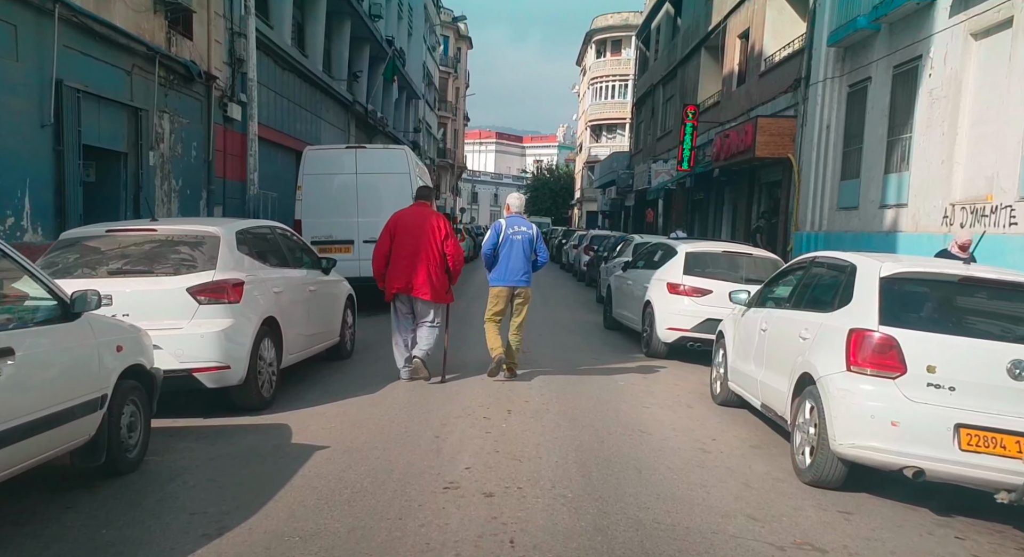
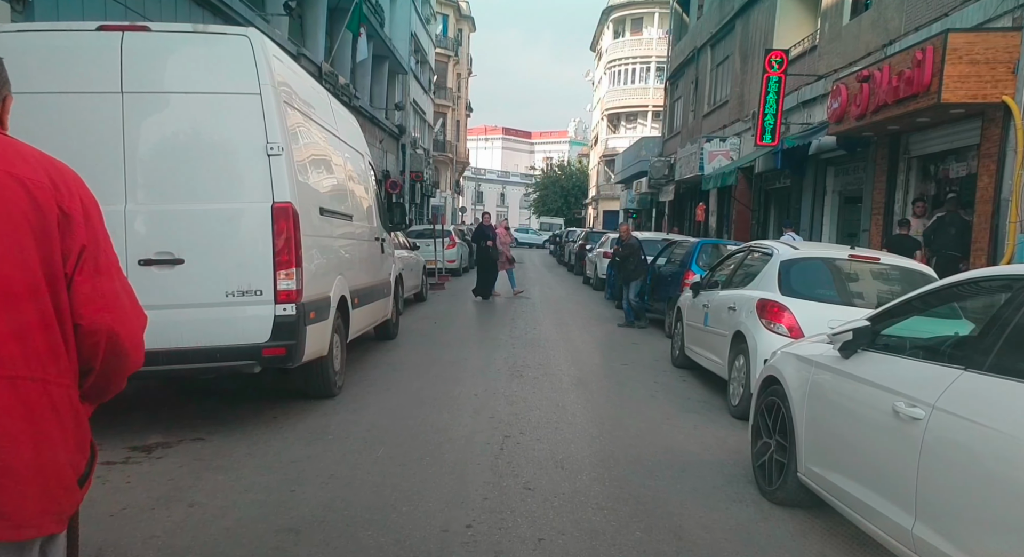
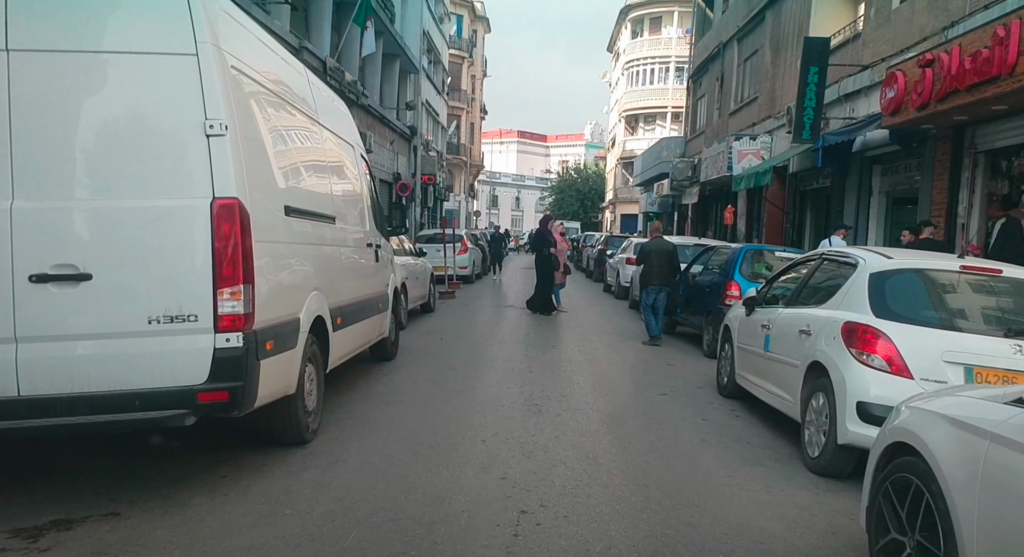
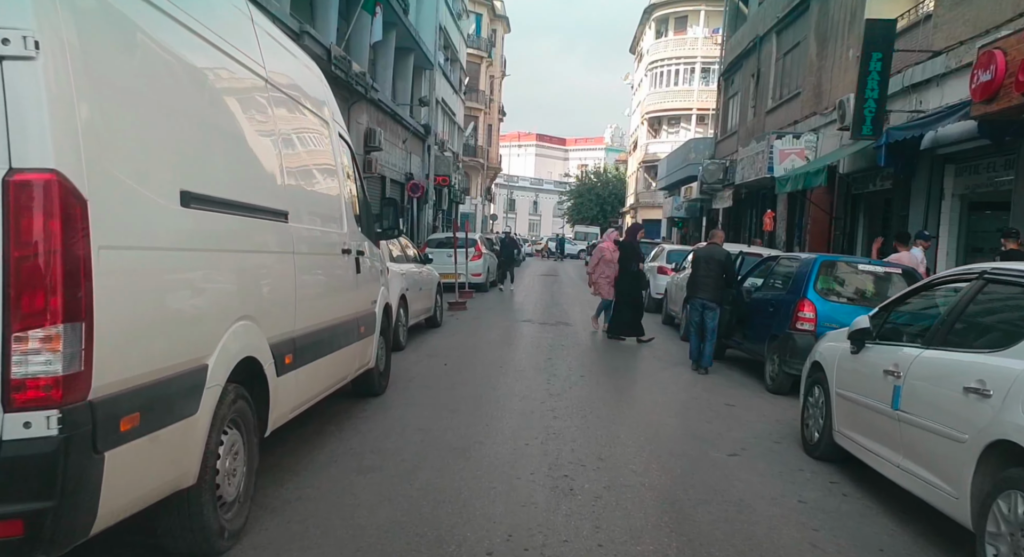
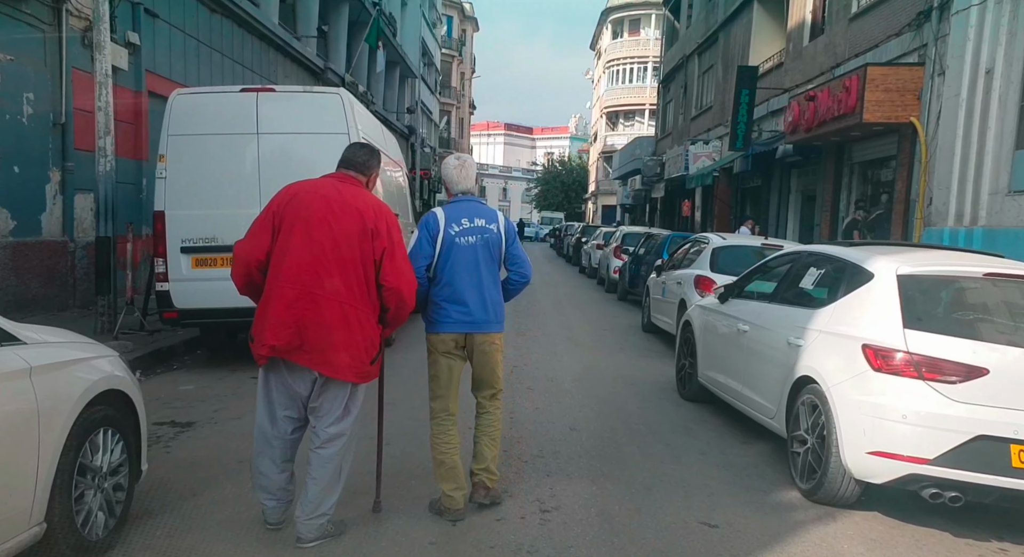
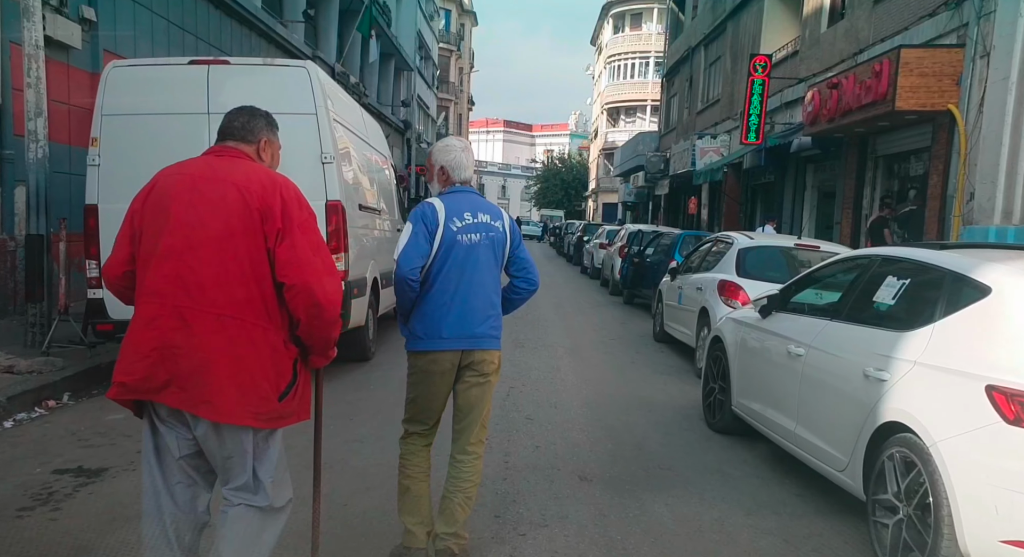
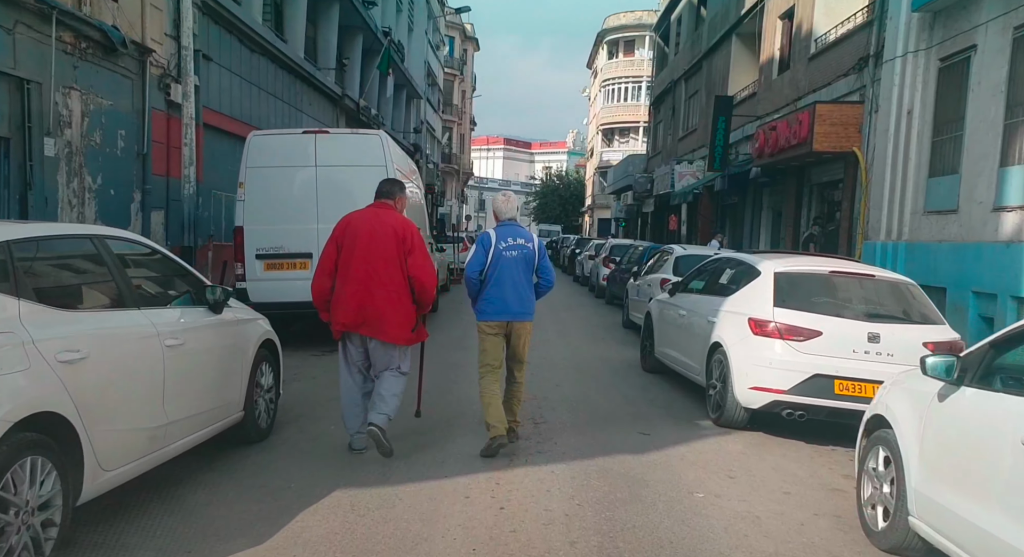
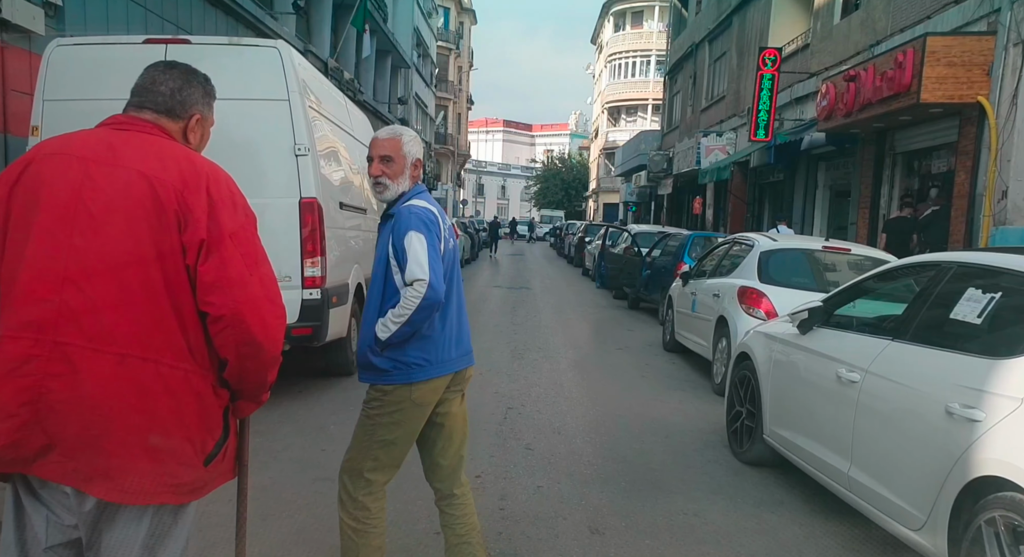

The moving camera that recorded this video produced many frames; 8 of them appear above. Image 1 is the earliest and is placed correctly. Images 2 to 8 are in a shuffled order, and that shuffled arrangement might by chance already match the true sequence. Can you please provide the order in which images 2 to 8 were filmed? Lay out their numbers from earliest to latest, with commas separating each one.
7, 5, 6, 8, 2, 3, 4
